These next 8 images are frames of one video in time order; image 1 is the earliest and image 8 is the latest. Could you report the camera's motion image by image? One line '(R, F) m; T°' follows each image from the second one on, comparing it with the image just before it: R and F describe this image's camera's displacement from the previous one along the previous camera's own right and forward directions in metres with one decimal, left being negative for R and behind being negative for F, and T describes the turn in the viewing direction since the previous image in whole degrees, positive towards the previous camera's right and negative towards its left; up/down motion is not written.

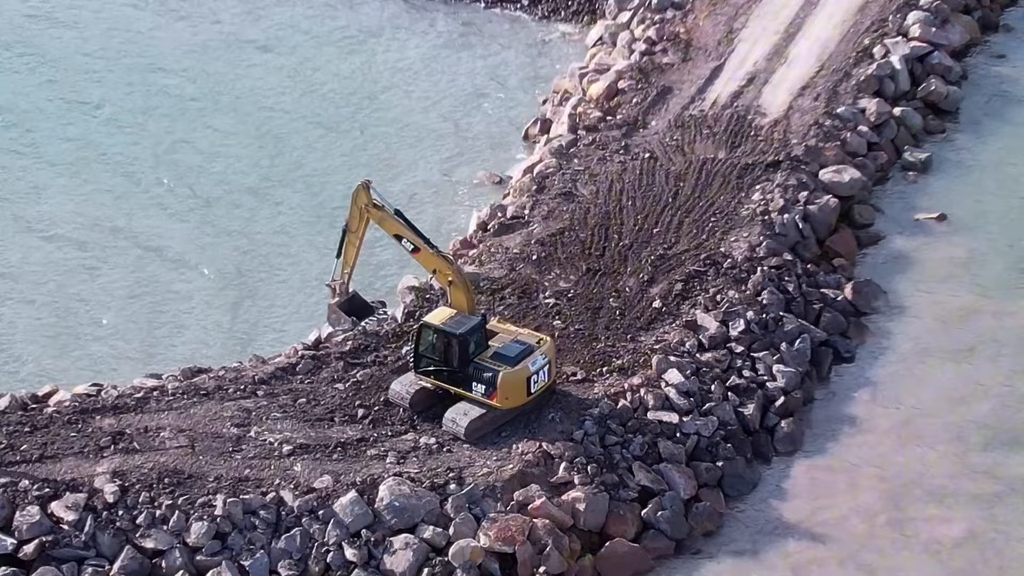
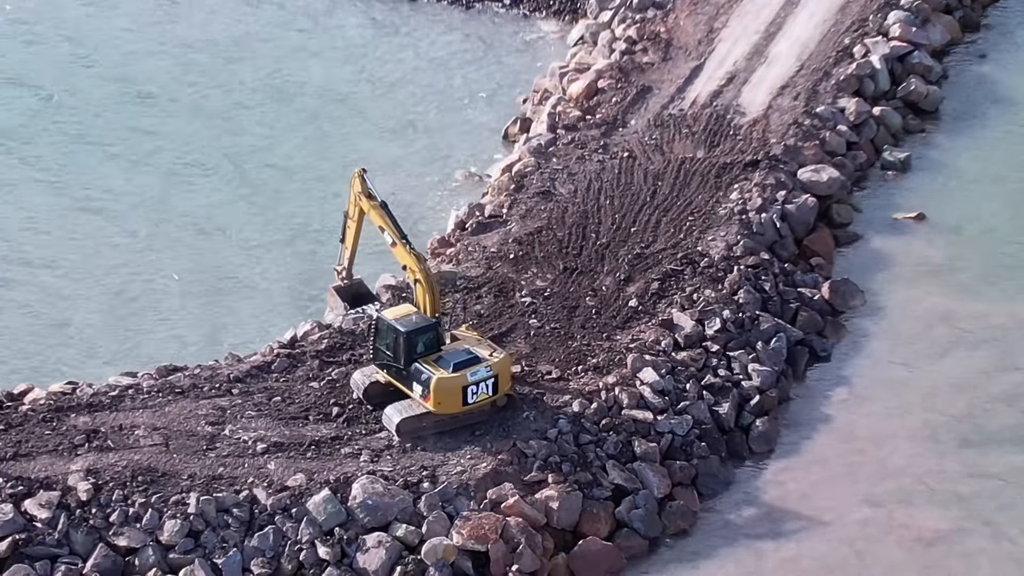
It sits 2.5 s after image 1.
(+0.3, +0.1) m; 0°
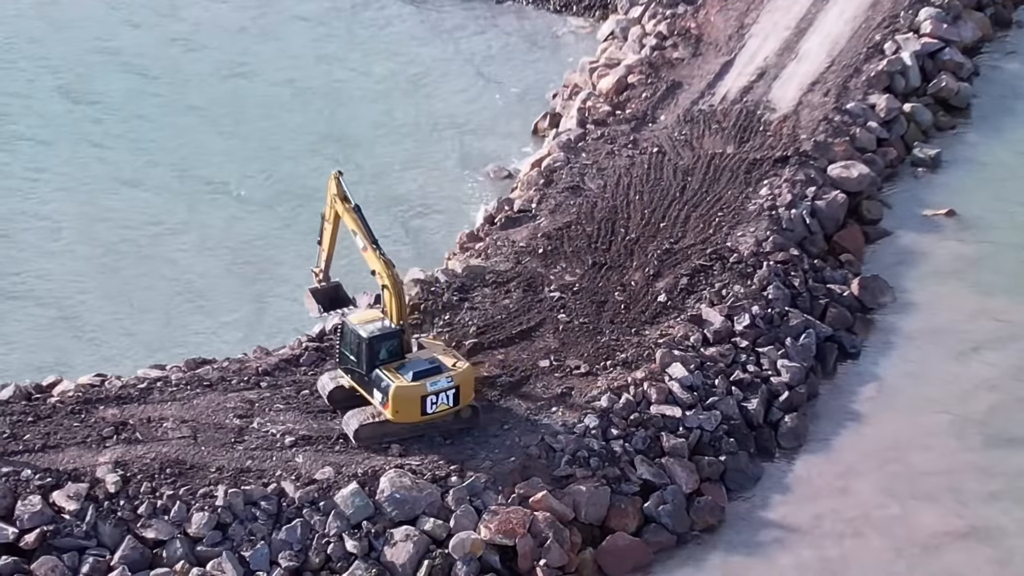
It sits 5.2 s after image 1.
(-0.3, 0.0) m; 0°
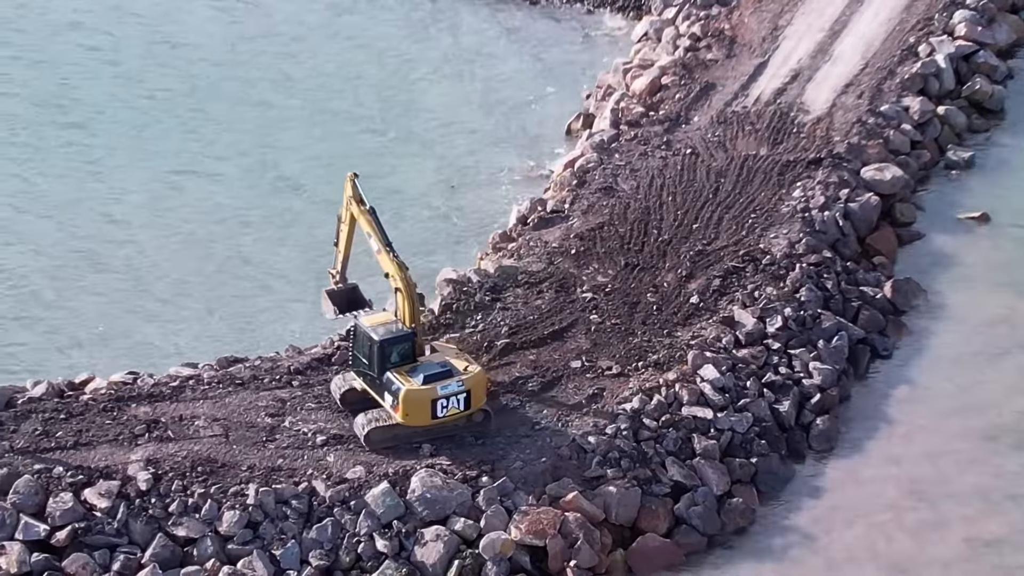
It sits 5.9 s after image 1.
(-0.3, 0.0) m; 0°
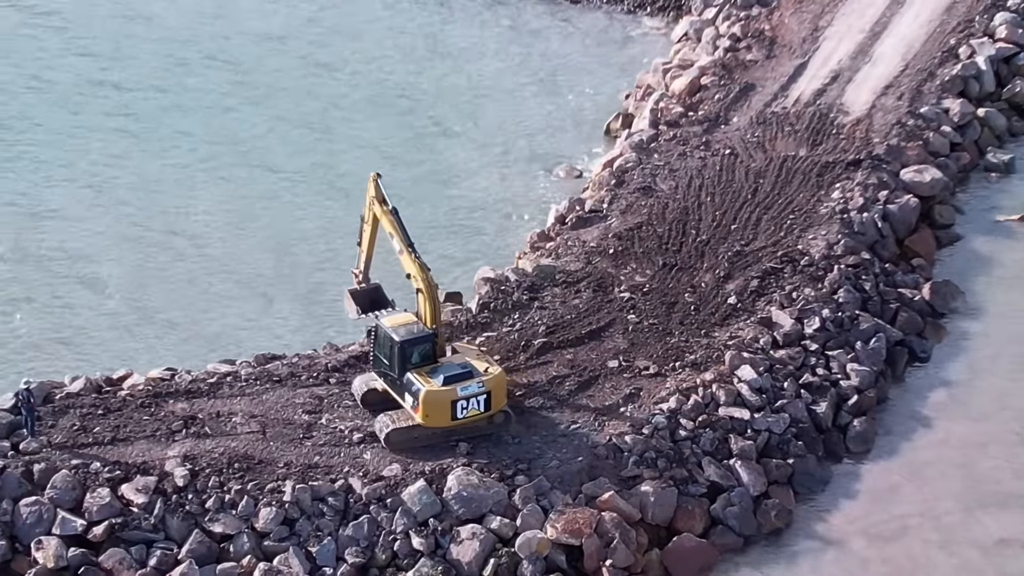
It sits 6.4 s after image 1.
(-0.4, 0.0) m; 0°
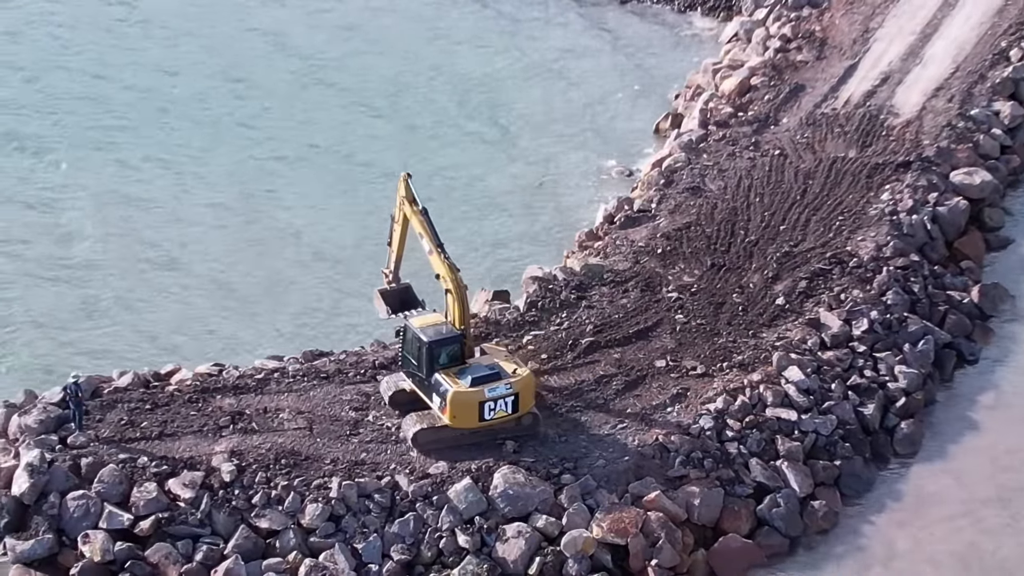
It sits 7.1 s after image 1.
(-0.5, 0.0) m; 0°
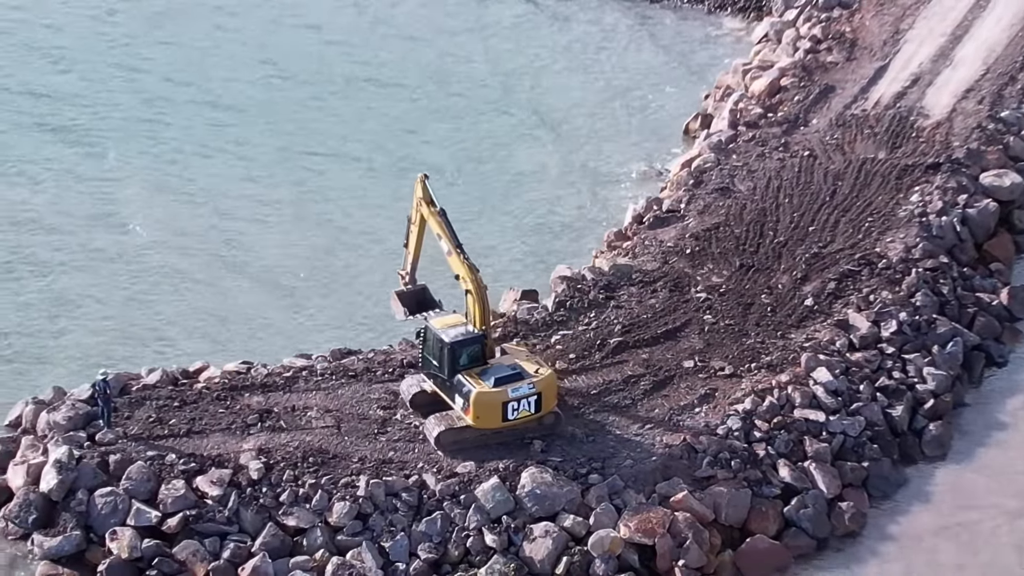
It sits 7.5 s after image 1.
(-0.3, 0.0) m; 0°
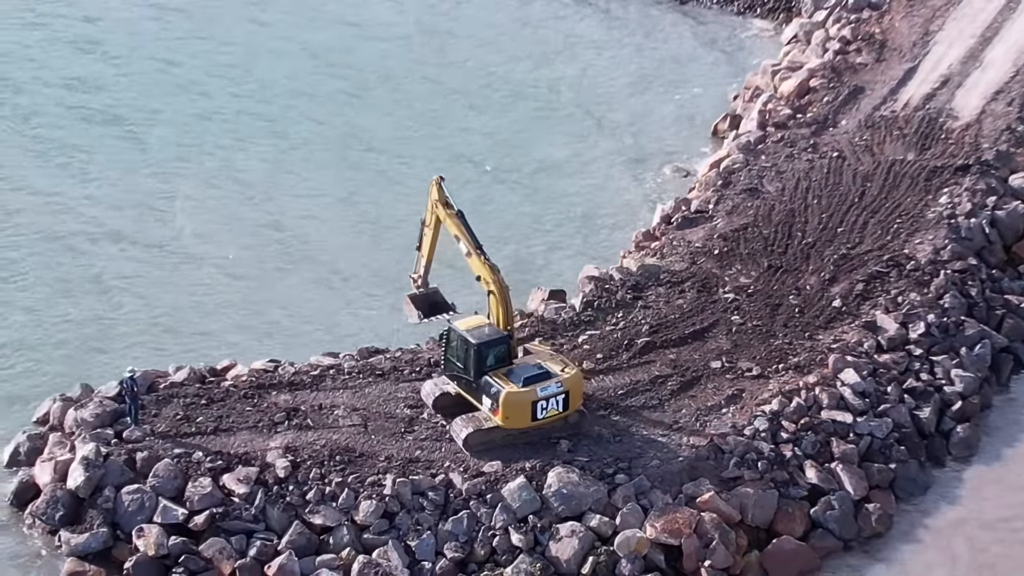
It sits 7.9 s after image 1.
(-0.3, 0.0) m; 0°
